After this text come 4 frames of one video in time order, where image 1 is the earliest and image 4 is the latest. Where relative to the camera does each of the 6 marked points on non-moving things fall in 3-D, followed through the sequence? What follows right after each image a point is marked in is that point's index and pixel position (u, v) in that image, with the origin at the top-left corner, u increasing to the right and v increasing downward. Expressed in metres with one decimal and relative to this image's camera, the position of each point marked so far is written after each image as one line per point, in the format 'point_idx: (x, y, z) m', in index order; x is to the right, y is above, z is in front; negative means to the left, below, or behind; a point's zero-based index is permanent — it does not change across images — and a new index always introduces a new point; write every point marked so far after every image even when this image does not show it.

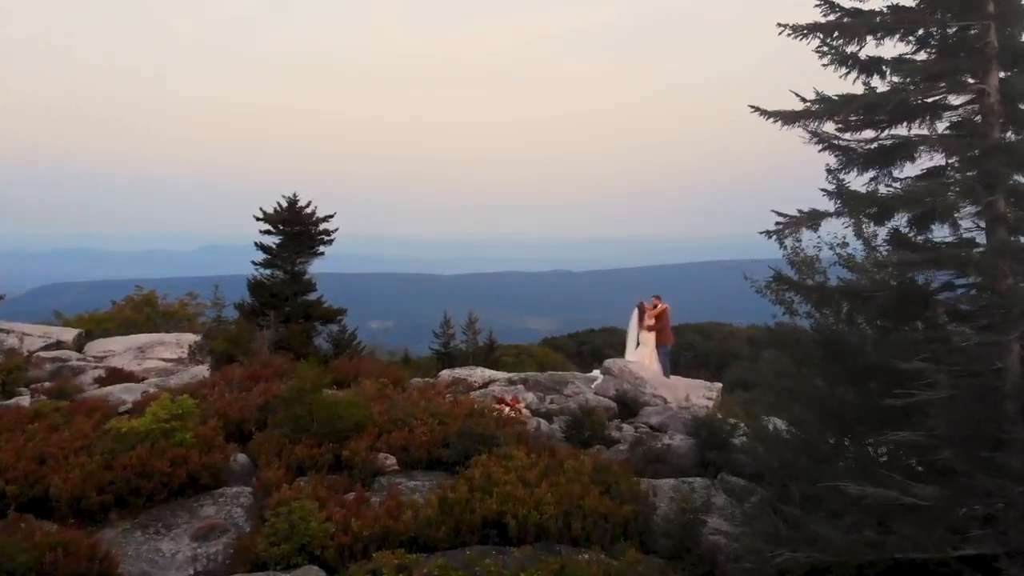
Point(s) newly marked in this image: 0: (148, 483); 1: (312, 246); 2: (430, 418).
0: (-3.3, -1.8, +6.2) m
1: (-4.5, +1.0, +15.5) m
2: (-0.9, -1.4, +7.4) m
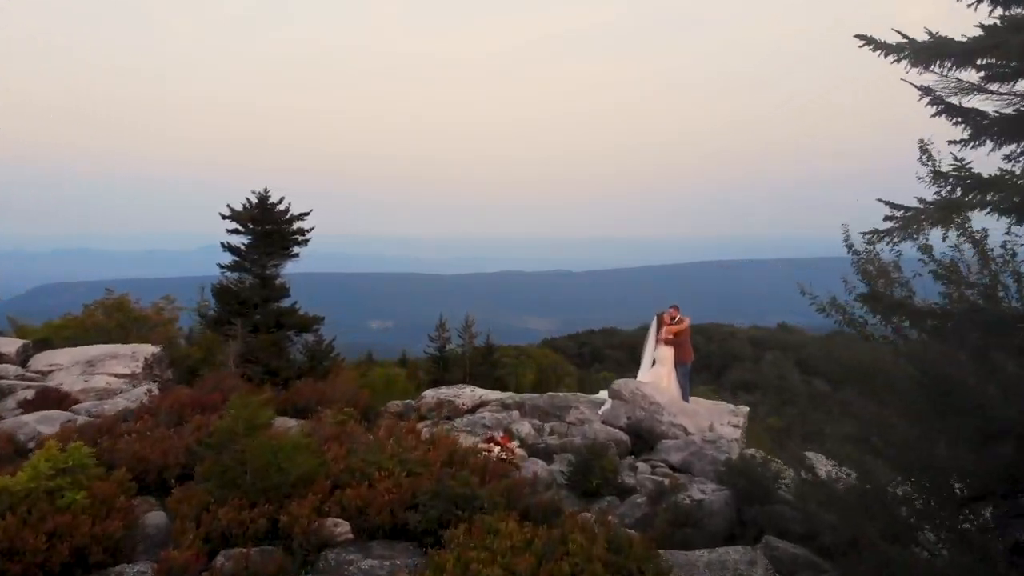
0: (-3.4, -1.9, +4.6) m
1: (-4.6, +0.8, +14.0) m
2: (-1.0, -1.5, +5.9) m
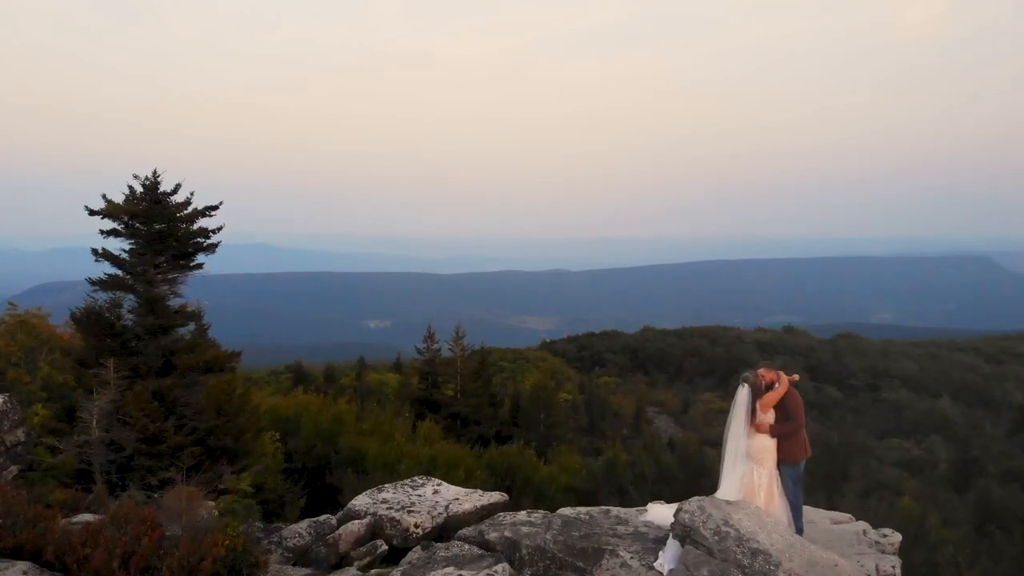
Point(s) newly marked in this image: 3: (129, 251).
0: (-3.5, -2.2, +0.6) m
1: (-4.7, +0.5, +10.0) m
2: (-1.1, -1.9, +1.8) m
3: (-5.4, +0.5, +9.8) m
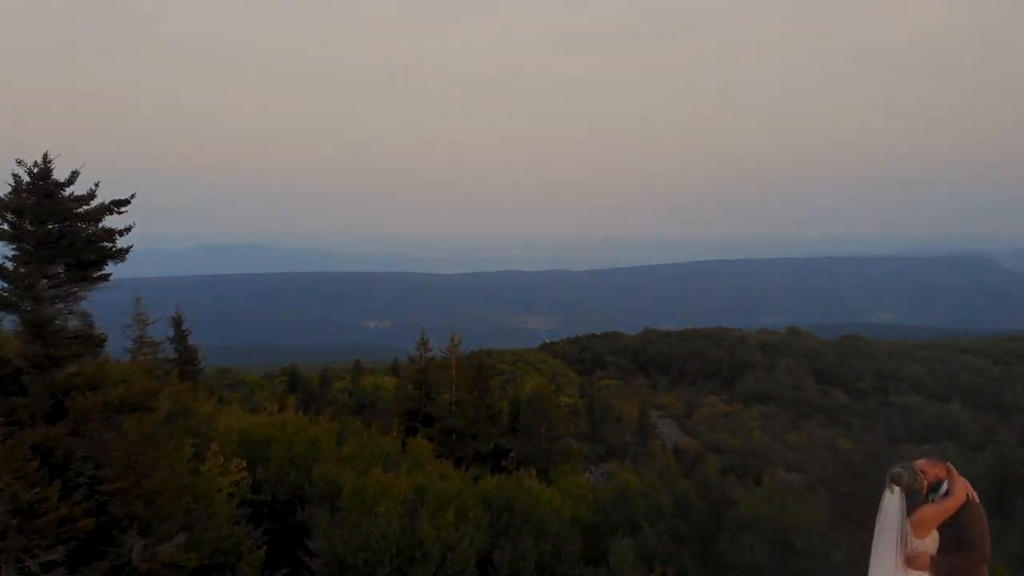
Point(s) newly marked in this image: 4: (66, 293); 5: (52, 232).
0: (-3.5, -2.4, -1.6) m
1: (-4.8, +0.3, +7.8) m
2: (-1.1, -2.1, -0.3) m
3: (-5.5, +0.3, +7.6) m
4: (-4.9, -0.1, +7.7) m
5: (-5.0, +0.6, +7.6) m
